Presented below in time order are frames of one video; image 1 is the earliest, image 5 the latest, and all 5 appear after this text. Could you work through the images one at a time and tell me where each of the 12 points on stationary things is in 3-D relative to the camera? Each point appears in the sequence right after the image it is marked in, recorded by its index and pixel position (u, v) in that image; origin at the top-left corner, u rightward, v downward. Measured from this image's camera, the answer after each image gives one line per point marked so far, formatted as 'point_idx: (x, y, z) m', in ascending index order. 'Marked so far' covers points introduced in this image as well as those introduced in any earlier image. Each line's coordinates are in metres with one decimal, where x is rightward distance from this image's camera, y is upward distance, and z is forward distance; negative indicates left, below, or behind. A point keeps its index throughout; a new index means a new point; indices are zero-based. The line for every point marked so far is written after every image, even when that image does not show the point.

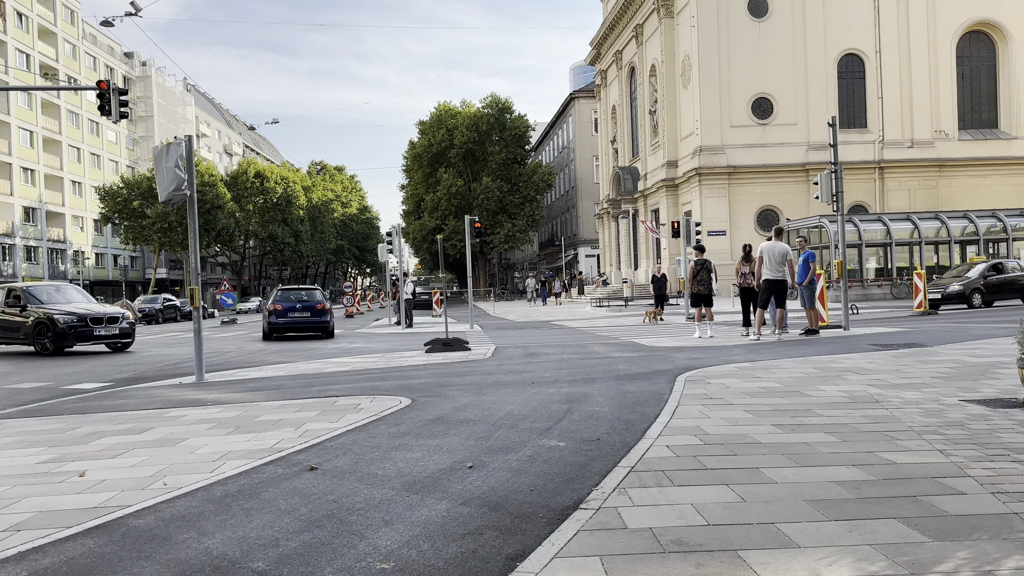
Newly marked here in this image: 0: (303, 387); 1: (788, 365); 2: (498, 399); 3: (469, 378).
0: (-2.5, -1.2, +9.6) m
1: (+3.4, -1.0, +10.1) m
2: (-0.1, -1.1, +7.9) m
3: (-0.5, -1.1, +9.7) m
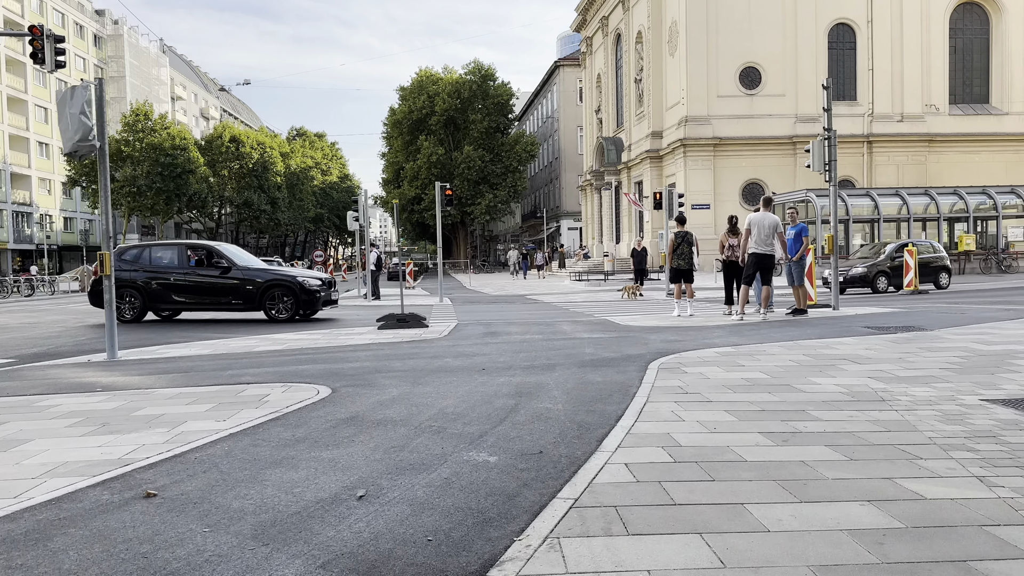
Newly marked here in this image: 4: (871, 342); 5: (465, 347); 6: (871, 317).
0: (-3.0, -0.8, +8.3) m
1: (+2.9, -0.7, +9.0) m
2: (-0.6, -0.8, +6.7) m
3: (-1.0, -0.8, +8.5) m
4: (+4.3, -0.6, +9.7) m
5: (-0.6, -0.7, +9.6) m
6: (+5.7, -0.5, +13.0) m
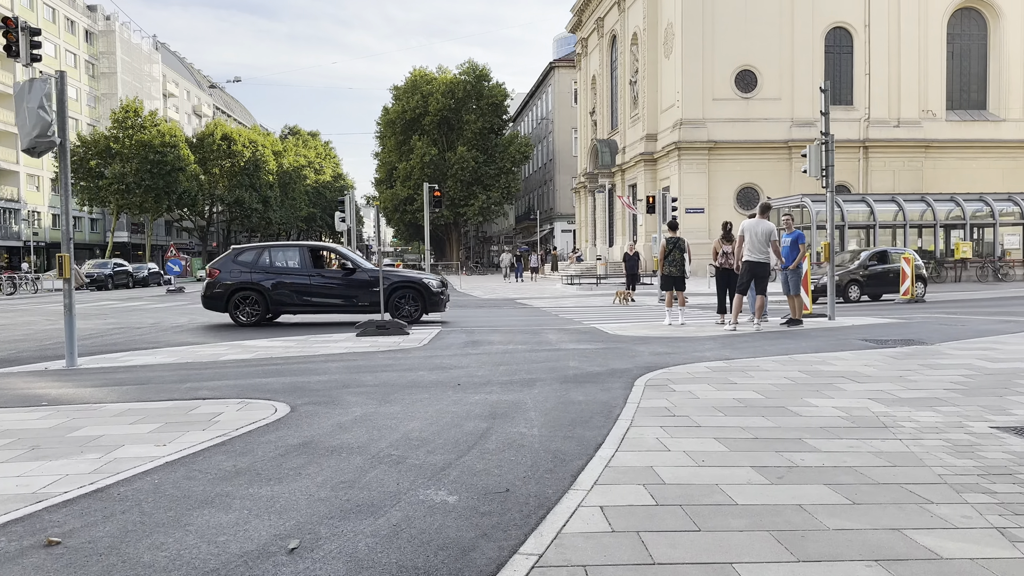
0: (-3.2, -0.9, +7.8) m
1: (+2.7, -0.8, +8.5) m
2: (-0.8, -0.9, +6.2) m
3: (-1.3, -0.8, +8.0) m
4: (+4.1, -0.8, +9.3) m
5: (-0.8, -0.8, +9.1) m
6: (+5.5, -0.6, +12.5) m
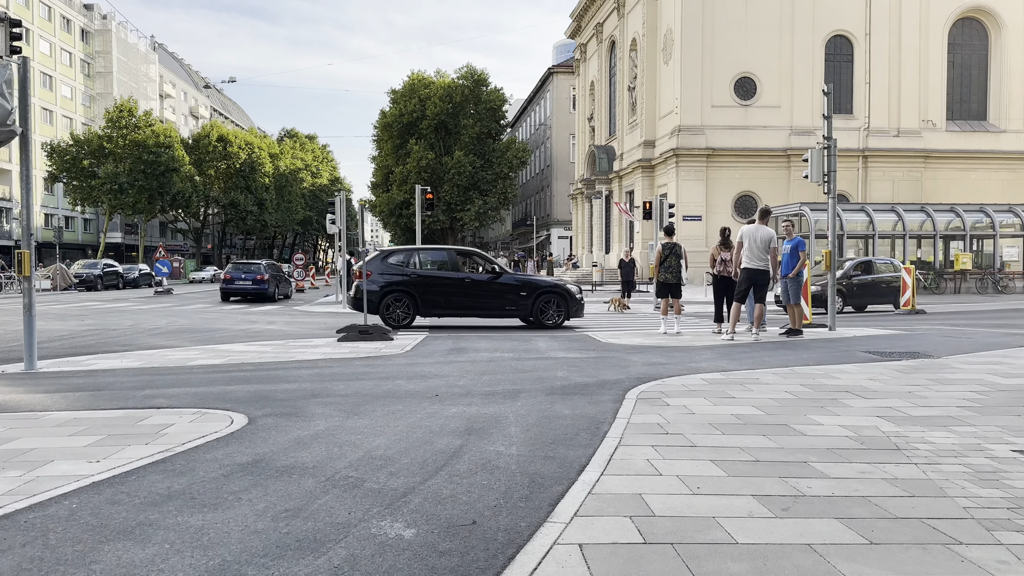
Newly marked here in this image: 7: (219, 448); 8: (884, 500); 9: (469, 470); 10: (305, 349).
0: (-3.4, -0.9, +7.2) m
1: (+2.5, -0.9, +8.0) m
2: (-1.0, -0.9, +5.7) m
3: (-1.4, -0.9, +7.5) m
4: (+3.9, -0.9, +8.8) m
5: (-0.9, -0.8, +8.6) m
6: (+5.3, -0.8, +12.0) m
7: (-1.7, -0.9, +4.8) m
8: (+1.8, -1.0, +4.0) m
9: (-0.2, -1.0, +4.4) m
10: (-2.7, -0.8, +10.6) m
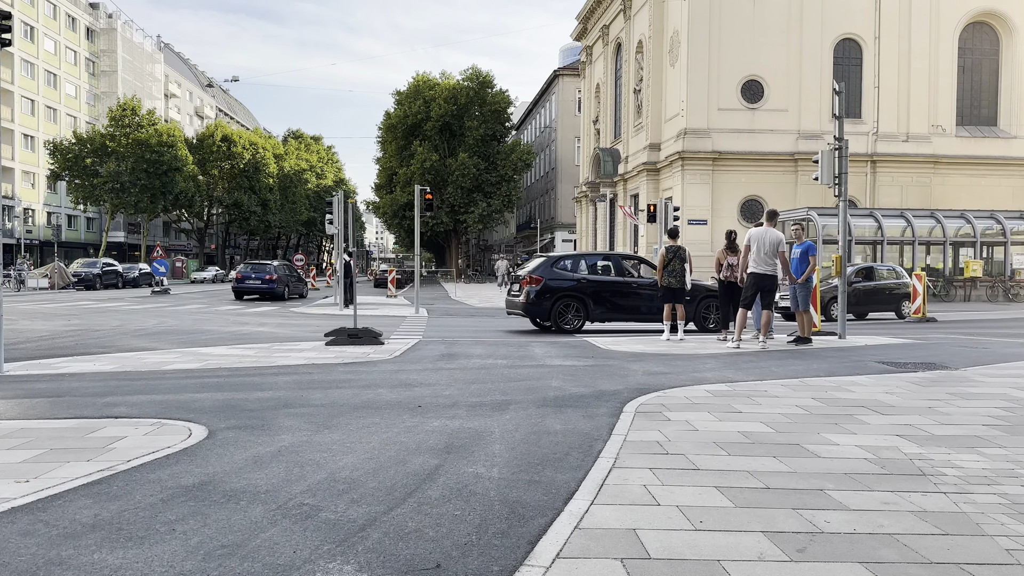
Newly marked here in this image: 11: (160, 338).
0: (-3.4, -0.9, +6.8) m
1: (+2.4, -0.9, +7.5) m
2: (-1.1, -0.9, +5.2) m
3: (-1.5, -0.9, +7.0) m
4: (+3.8, -1.0, +8.3) m
5: (-1.0, -0.8, +8.1) m
6: (+5.2, -0.9, +11.5) m
7: (-1.8, -0.9, +4.3) m
8: (+1.7, -1.1, +3.5) m
9: (-0.3, -1.0, +3.9) m
10: (-2.7, -0.8, +10.1) m
11: (-5.5, -0.8, +12.6) m
